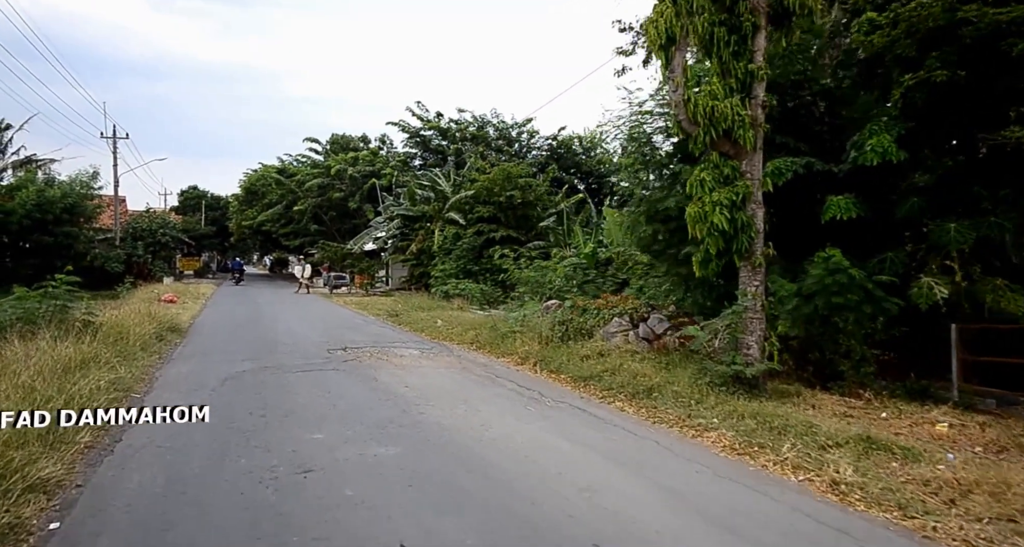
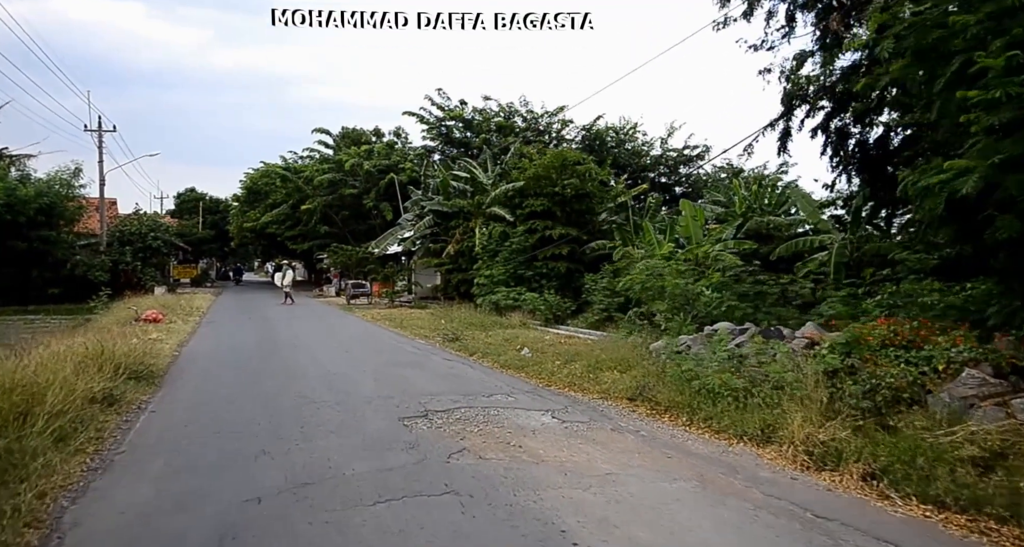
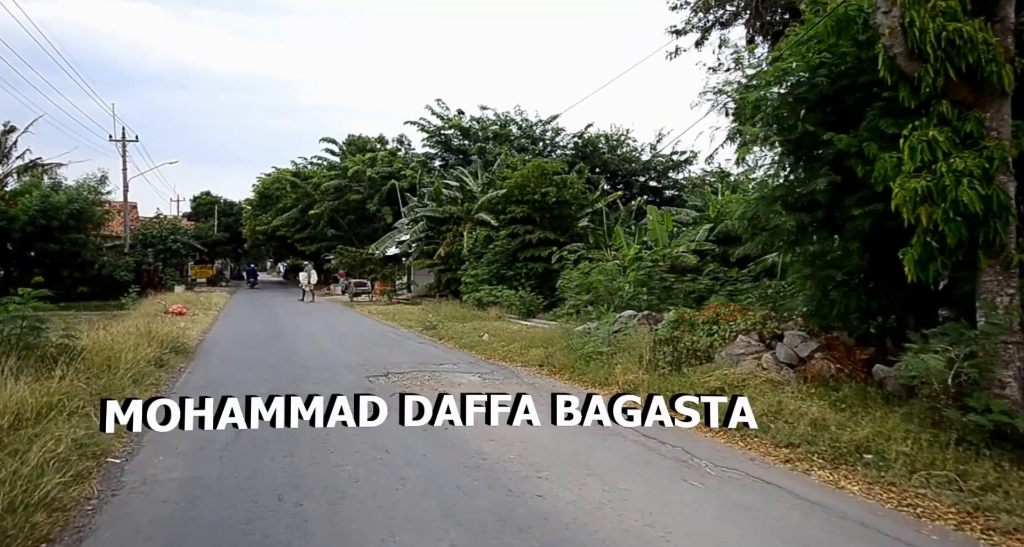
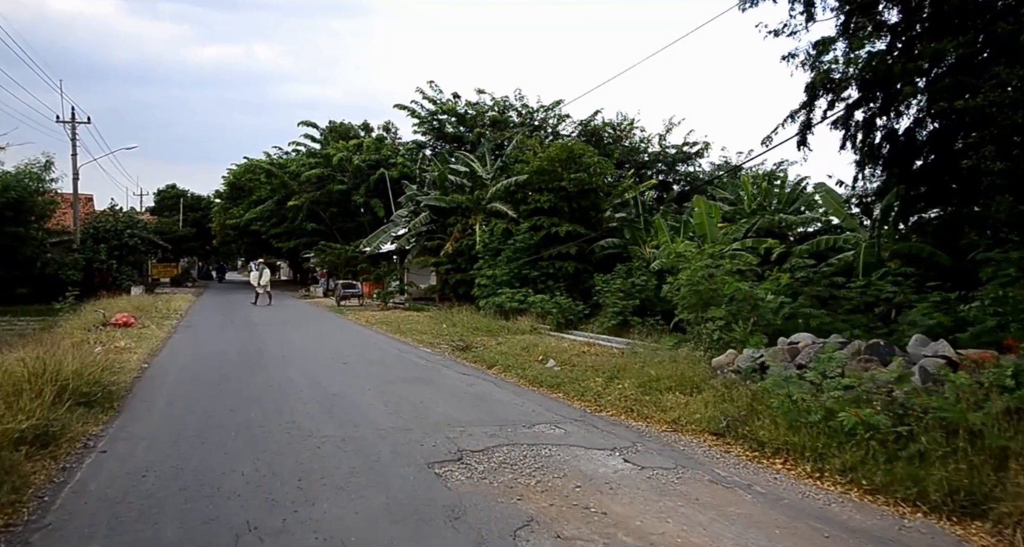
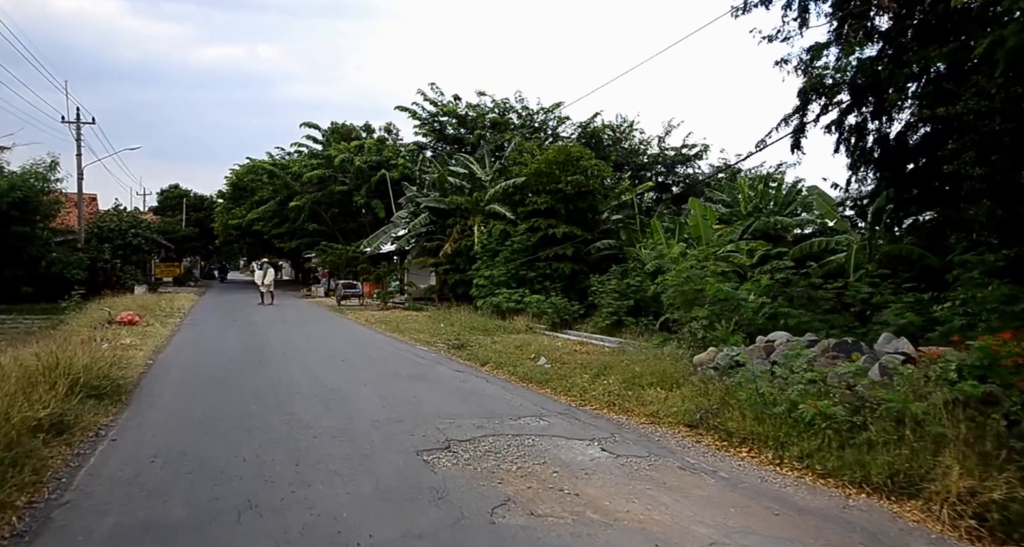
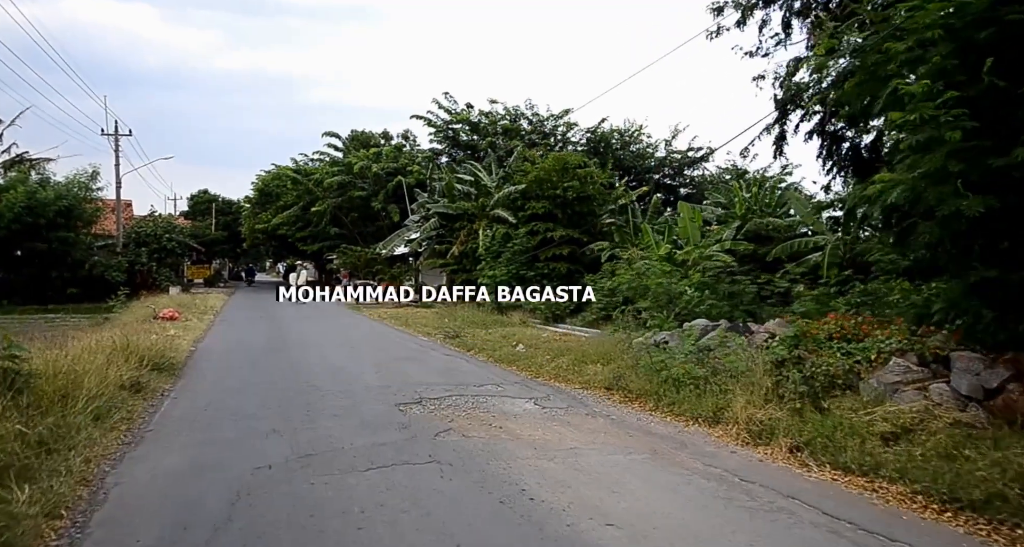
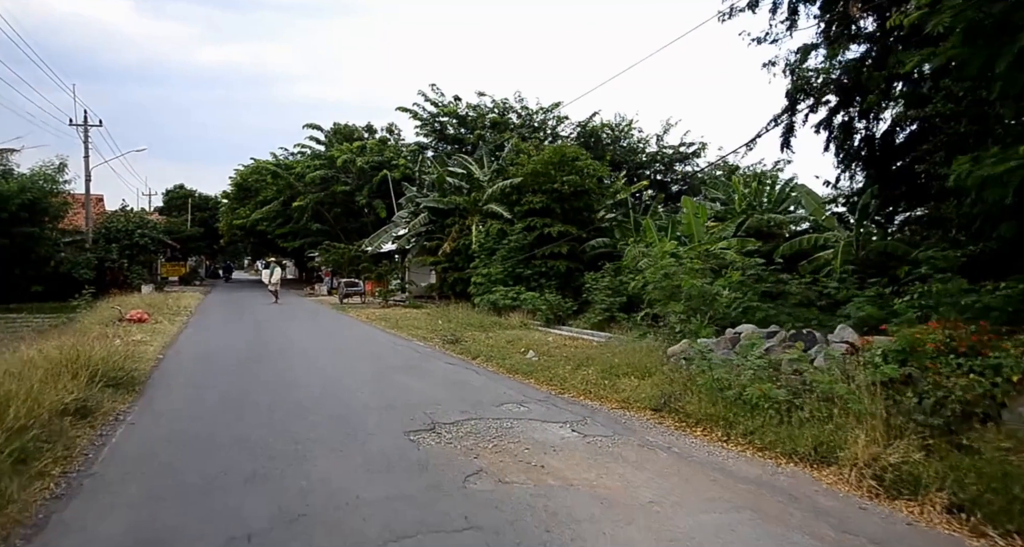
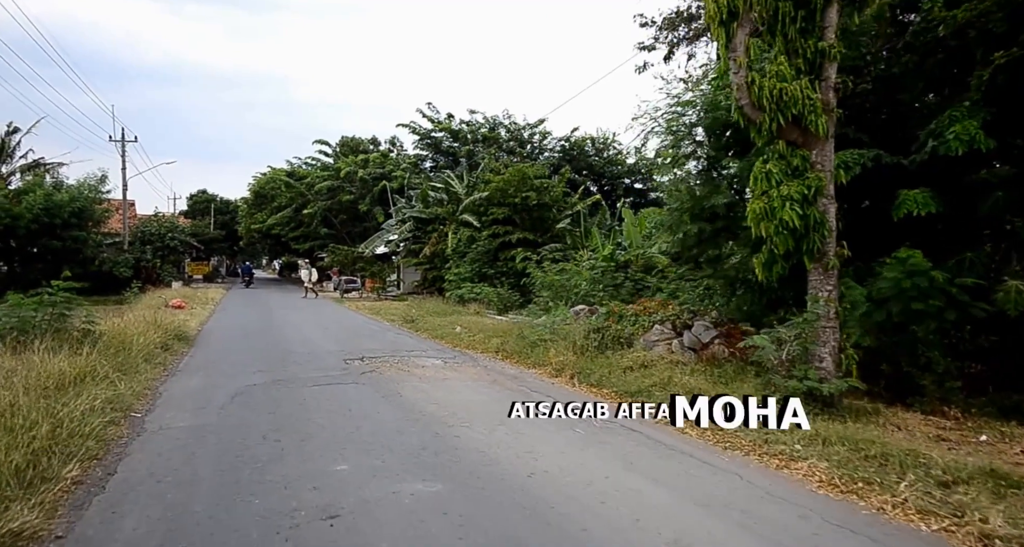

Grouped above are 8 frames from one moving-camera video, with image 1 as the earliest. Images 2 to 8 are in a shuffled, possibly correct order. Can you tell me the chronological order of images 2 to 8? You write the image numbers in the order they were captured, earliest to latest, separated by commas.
8, 3, 6, 2, 7, 5, 4
